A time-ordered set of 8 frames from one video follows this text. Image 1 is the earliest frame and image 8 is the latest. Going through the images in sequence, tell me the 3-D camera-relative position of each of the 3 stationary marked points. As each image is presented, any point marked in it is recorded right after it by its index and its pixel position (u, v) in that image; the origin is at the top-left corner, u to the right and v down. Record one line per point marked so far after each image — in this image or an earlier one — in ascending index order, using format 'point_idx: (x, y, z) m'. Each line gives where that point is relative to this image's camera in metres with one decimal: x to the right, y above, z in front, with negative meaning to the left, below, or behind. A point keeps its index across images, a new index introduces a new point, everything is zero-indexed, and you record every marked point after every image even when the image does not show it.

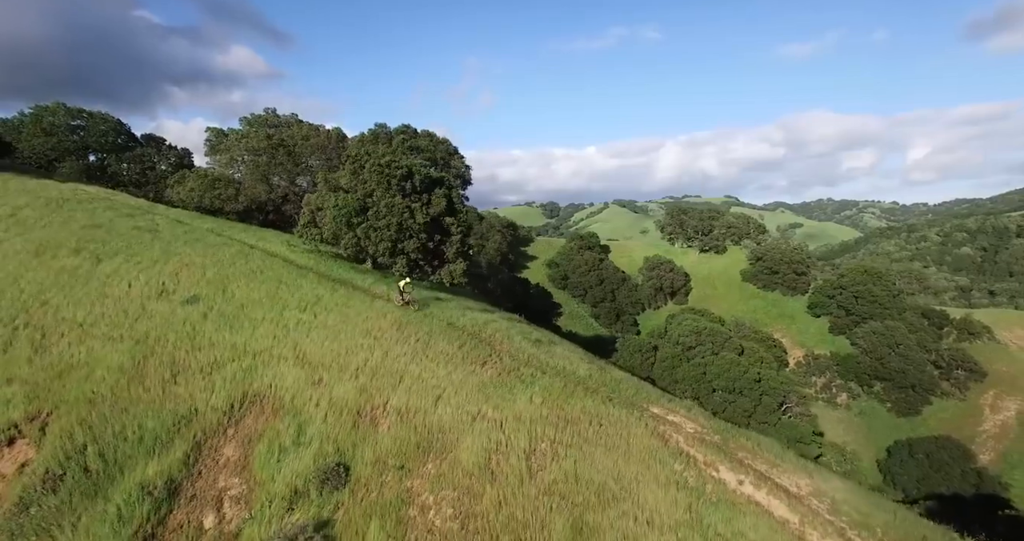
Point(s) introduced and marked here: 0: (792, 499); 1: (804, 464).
0: (+9.1, -7.5, +17.8) m
1: (+10.6, -7.1, +19.8) m
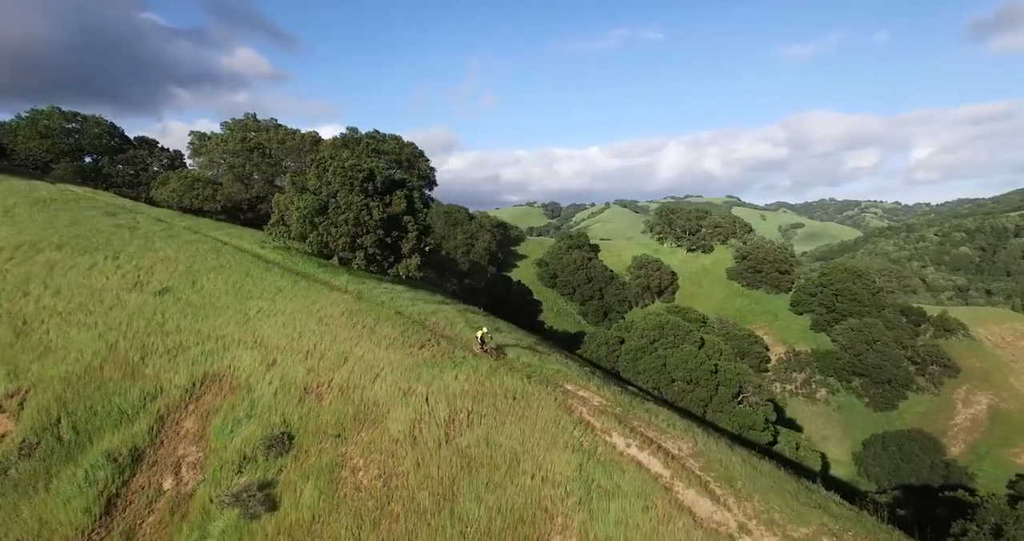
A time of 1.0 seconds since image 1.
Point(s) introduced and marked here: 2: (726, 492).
0: (+5.9, -7.1, +20.4) m
1: (+7.4, -6.7, +22.4) m
2: (+7.5, -7.9, +19.3) m
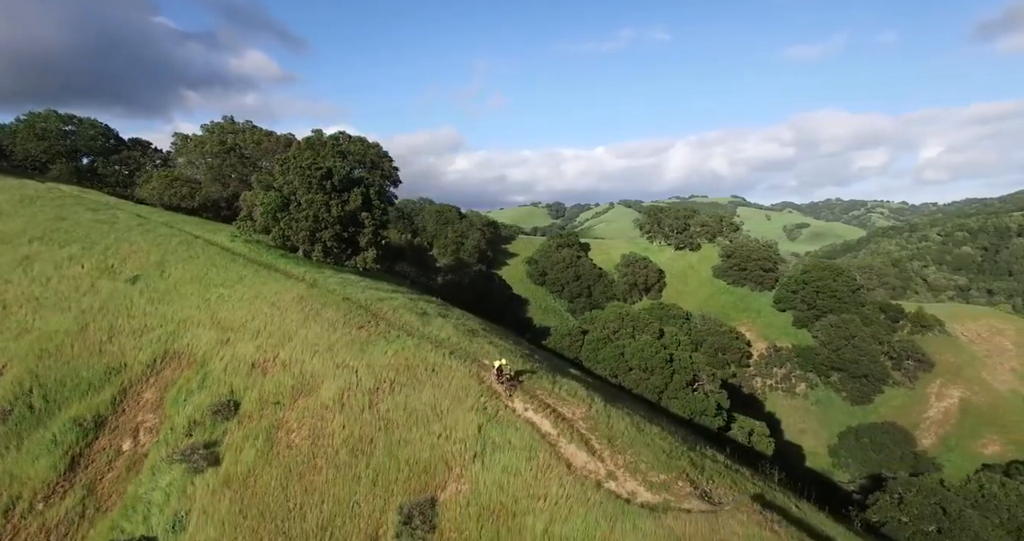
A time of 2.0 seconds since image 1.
0: (+2.0, -6.4, +23.2) m
1: (+3.5, -6.0, +25.2) m
2: (+3.6, -7.2, +22.1) m
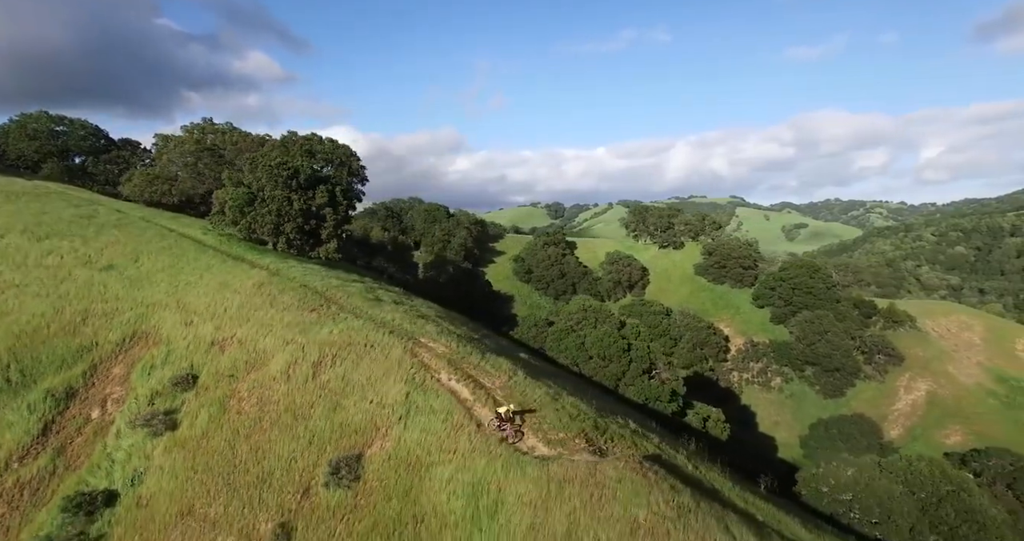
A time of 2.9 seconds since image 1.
0: (-1.7, -5.7, +26.0) m
1: (-0.2, -5.3, +28.0) m
2: (0.0, -6.5, +24.9) m
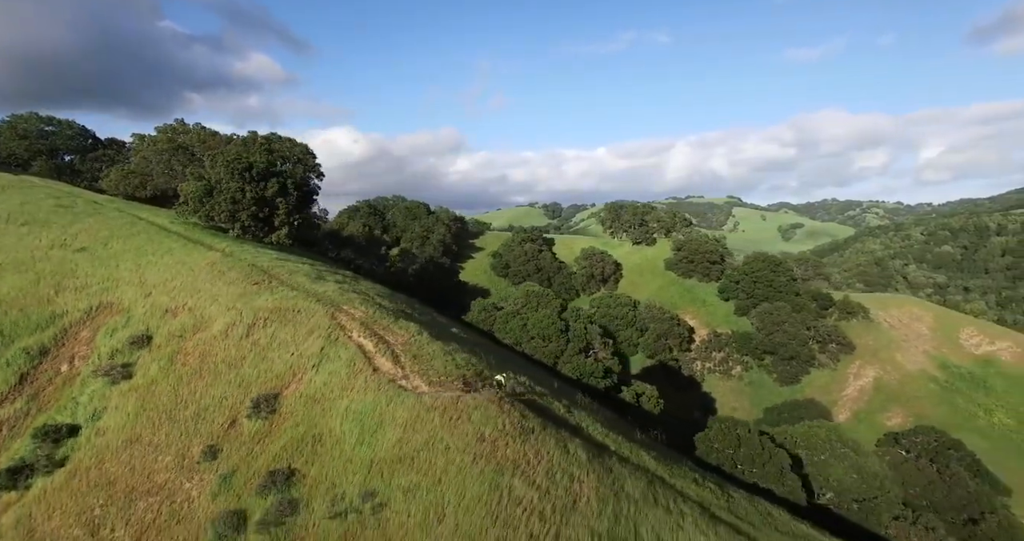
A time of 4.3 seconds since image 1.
0: (-7.6, -4.2, +31.3) m
1: (-6.1, -3.9, +33.4) m
2: (-6.0, -5.0, +30.3) m
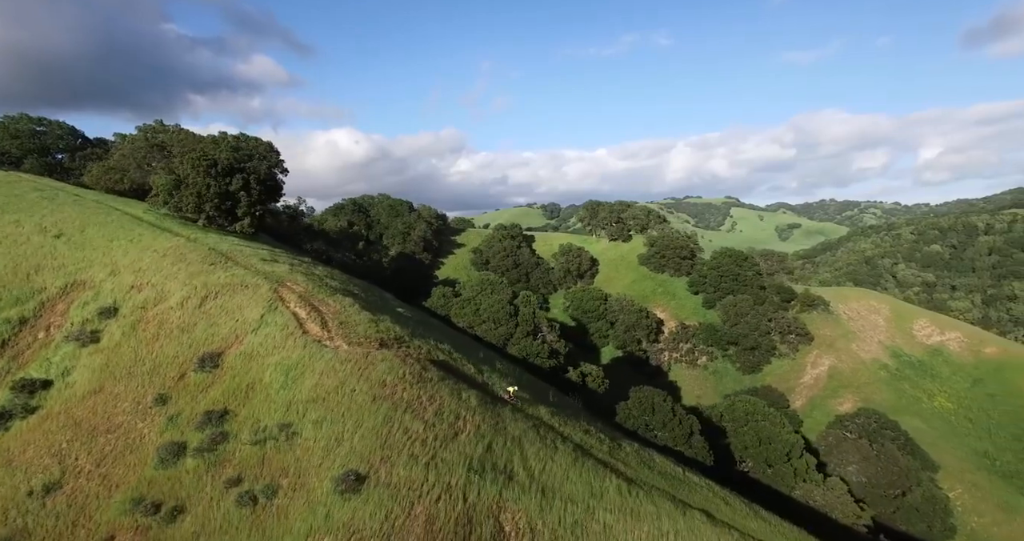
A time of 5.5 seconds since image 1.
0: (-13.4, -2.8, +36.4) m
1: (-11.9, -2.4, +38.5) m
2: (-11.8, -3.6, +35.4) m
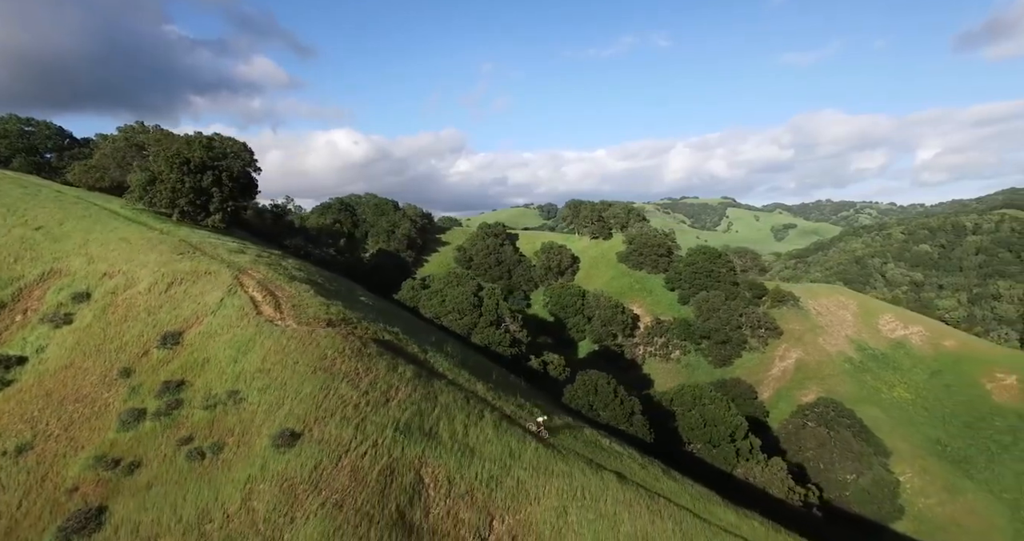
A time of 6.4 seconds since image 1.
0: (-18.0, -1.9, +39.9) m
1: (-16.5, -1.5, +41.9) m
2: (-16.3, -2.6, +38.8) m
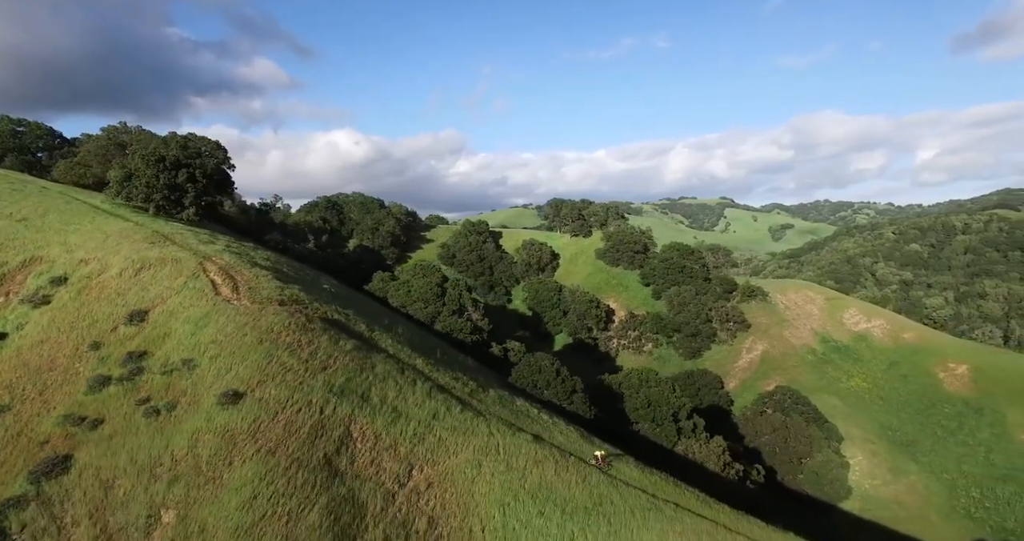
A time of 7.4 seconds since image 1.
0: (-23.3, -0.7, +44.1) m
1: (-21.8, -0.3, +46.2) m
2: (-21.6, -1.5, +43.1) m
